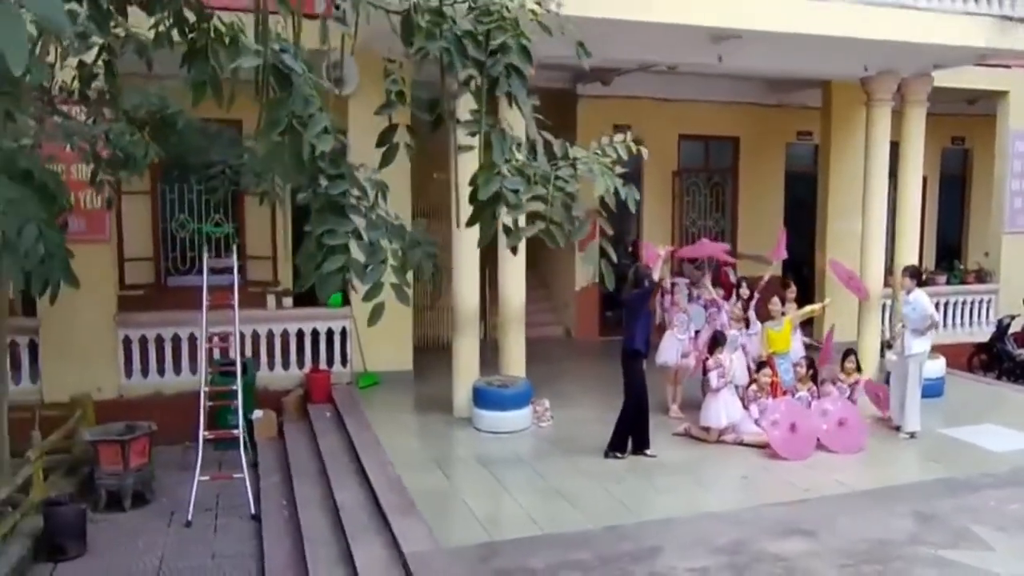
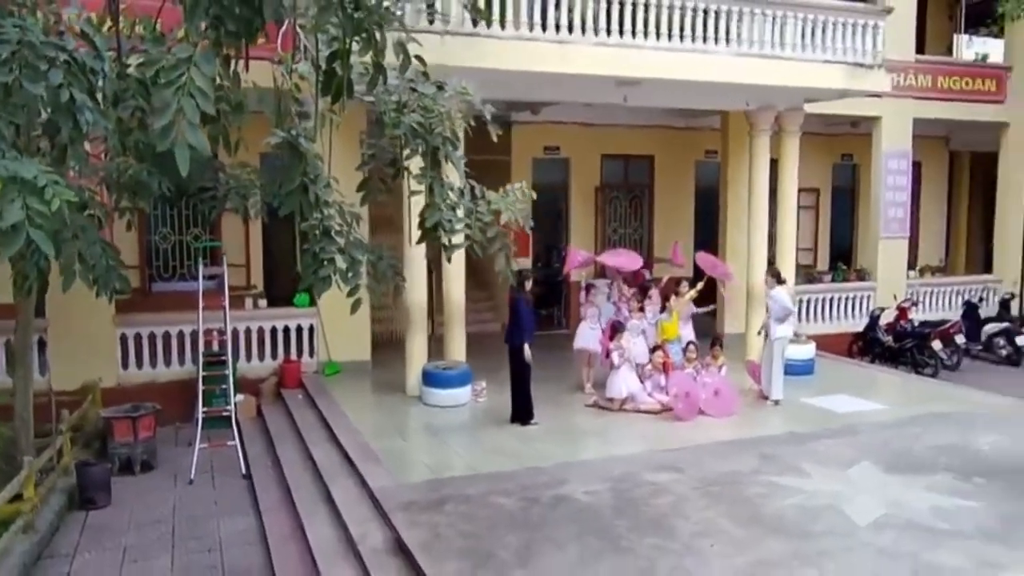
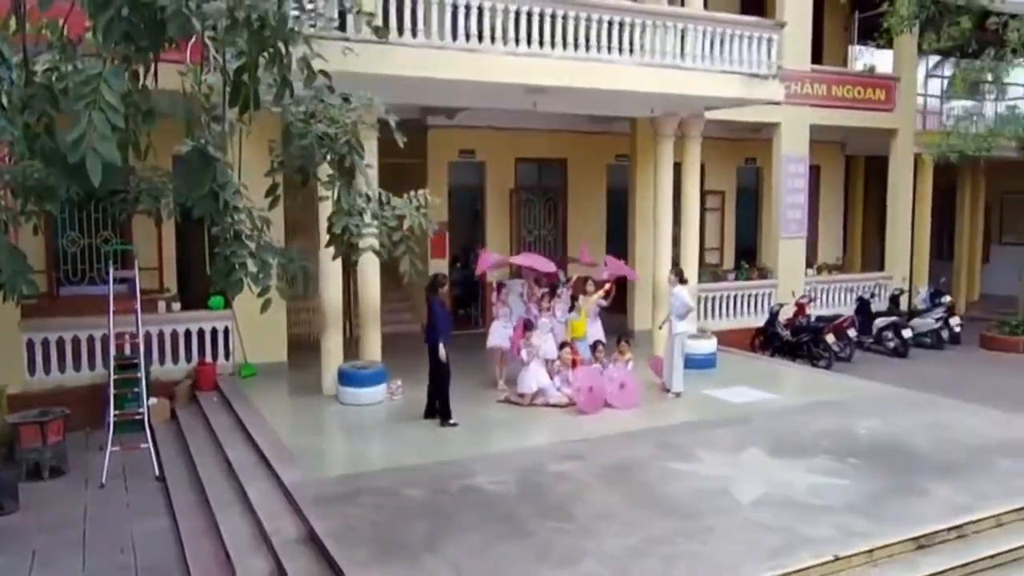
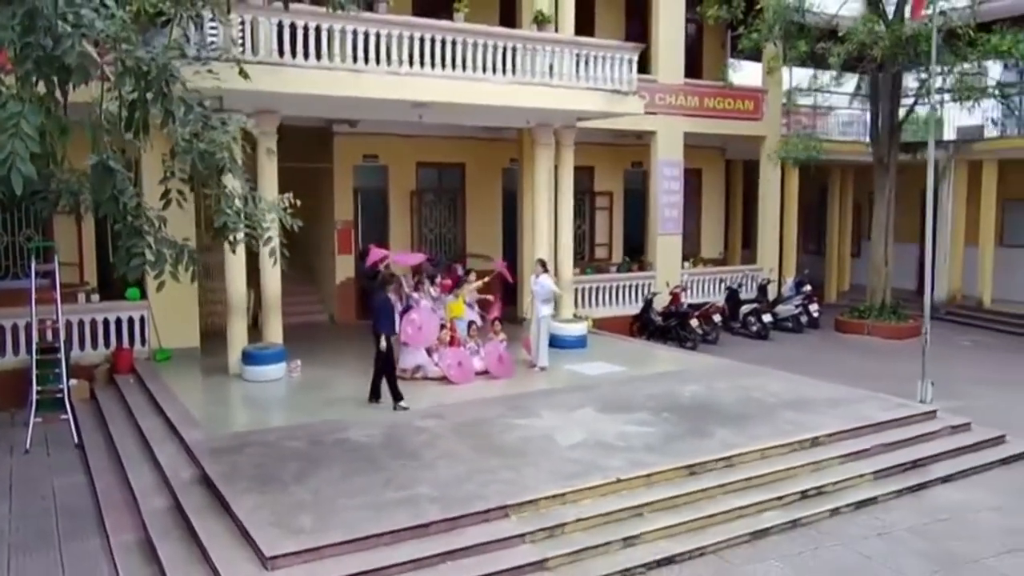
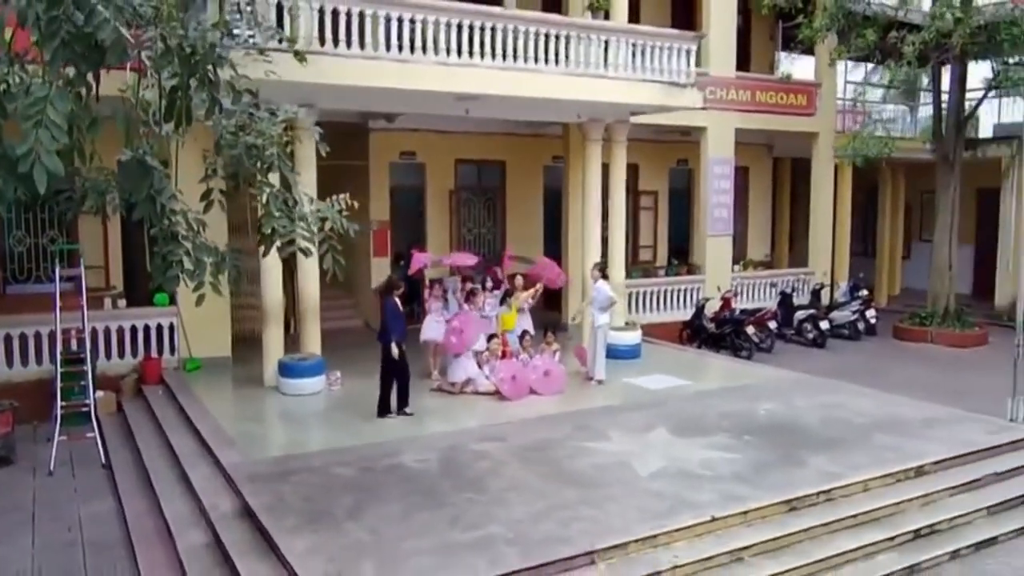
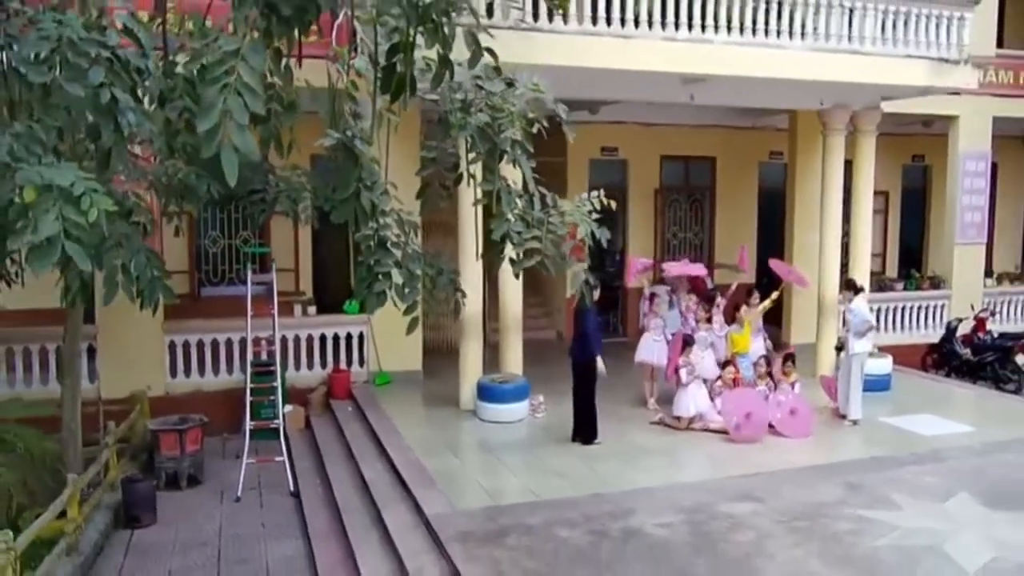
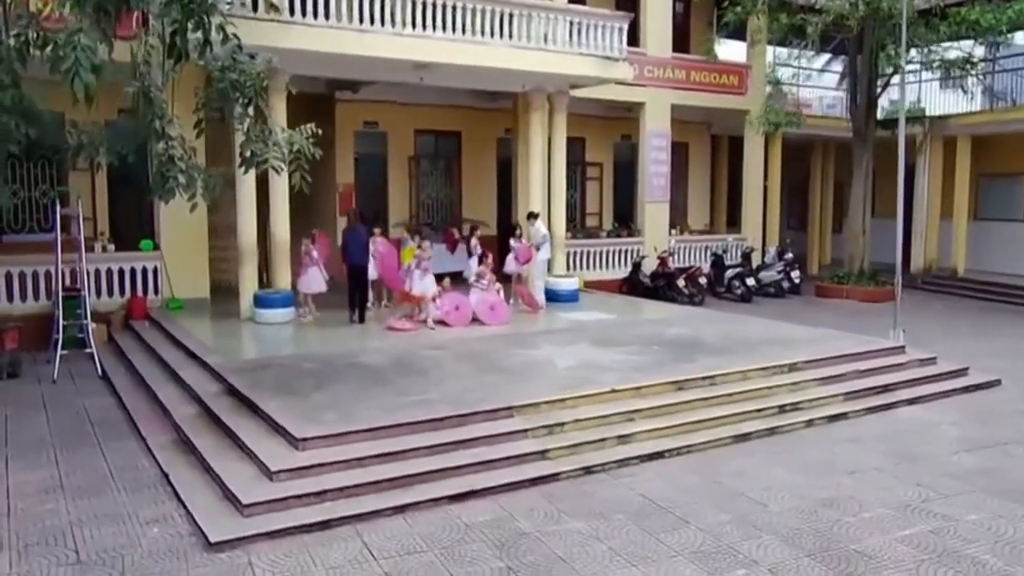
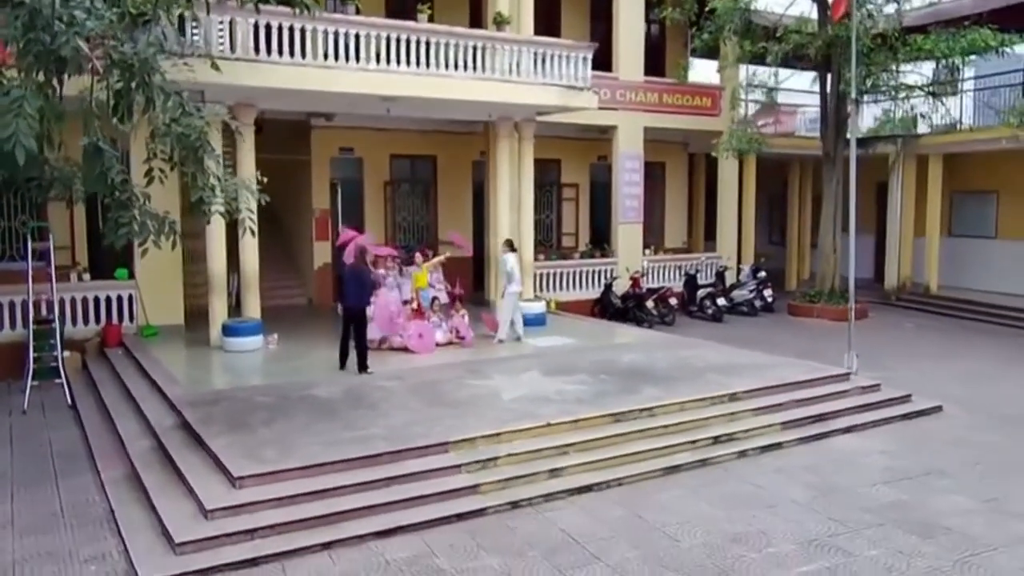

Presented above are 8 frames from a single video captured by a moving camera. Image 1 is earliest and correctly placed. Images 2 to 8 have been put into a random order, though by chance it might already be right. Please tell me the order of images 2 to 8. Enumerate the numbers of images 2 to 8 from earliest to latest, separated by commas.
6, 2, 3, 5, 4, 8, 7
